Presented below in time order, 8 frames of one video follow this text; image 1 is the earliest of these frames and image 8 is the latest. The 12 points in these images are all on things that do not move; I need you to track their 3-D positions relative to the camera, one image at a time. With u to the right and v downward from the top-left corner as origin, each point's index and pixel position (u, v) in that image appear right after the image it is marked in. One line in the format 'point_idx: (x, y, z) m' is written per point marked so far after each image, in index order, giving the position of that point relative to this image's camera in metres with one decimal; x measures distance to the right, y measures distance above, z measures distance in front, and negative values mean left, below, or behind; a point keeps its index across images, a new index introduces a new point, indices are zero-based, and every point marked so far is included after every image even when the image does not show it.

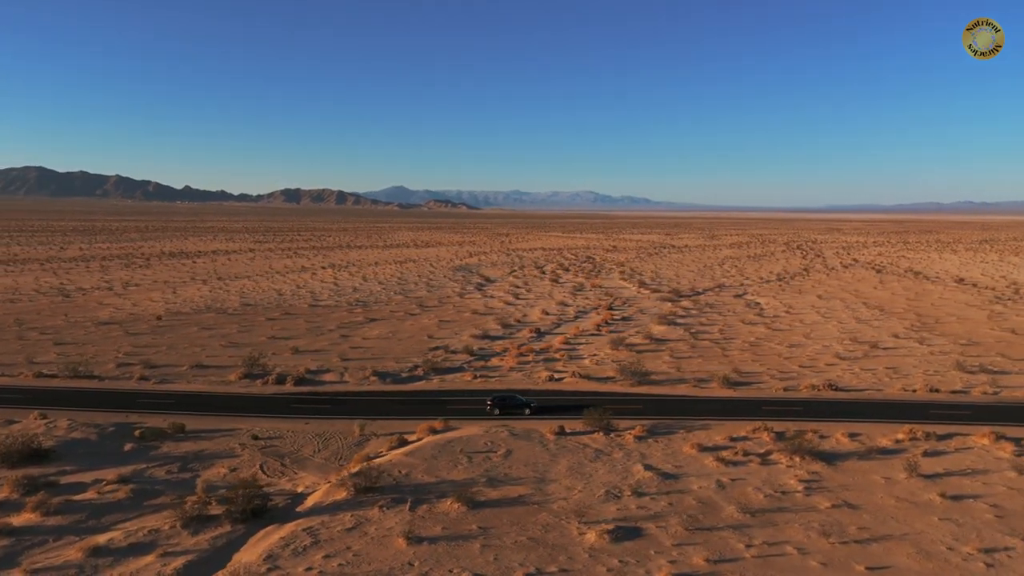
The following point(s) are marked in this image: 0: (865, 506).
0: (+4.9, -3.1, +11.4) m
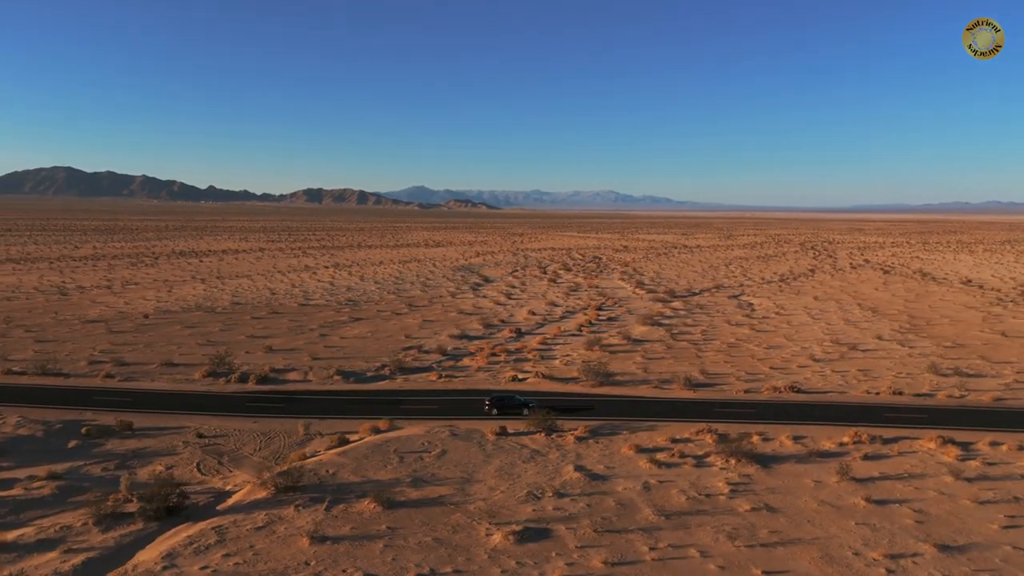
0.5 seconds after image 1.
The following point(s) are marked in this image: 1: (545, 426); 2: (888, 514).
0: (+3.8, -3.1, +11.3) m
1: (+0.6, -2.5, +15.0) m
2: (+5.1, -3.1, +11.1) m
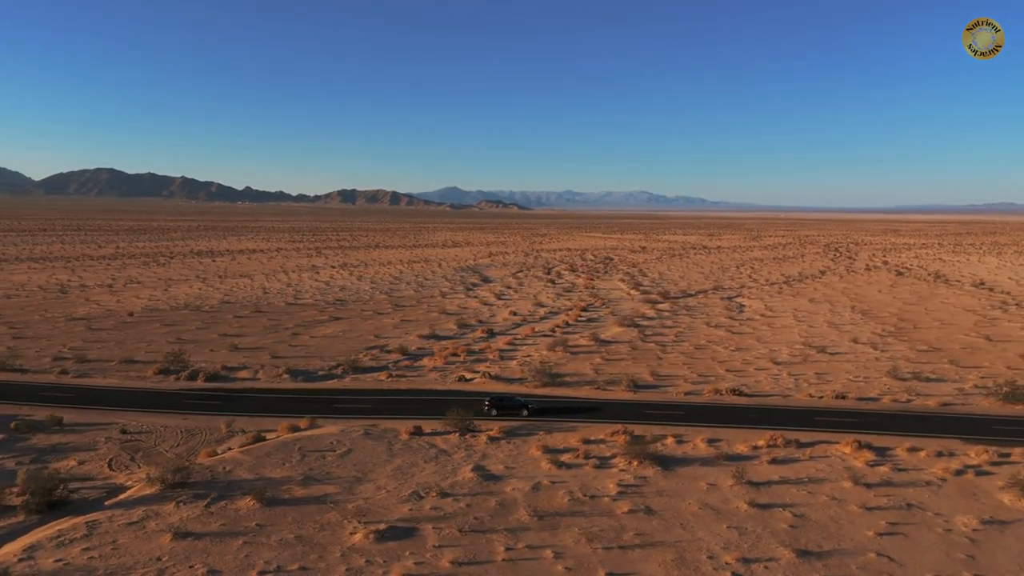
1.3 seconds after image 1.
0: (+2.1, -3.1, +11.2) m
1: (-1.0, -2.6, +15.0) m
2: (+3.4, -3.1, +11.0) m
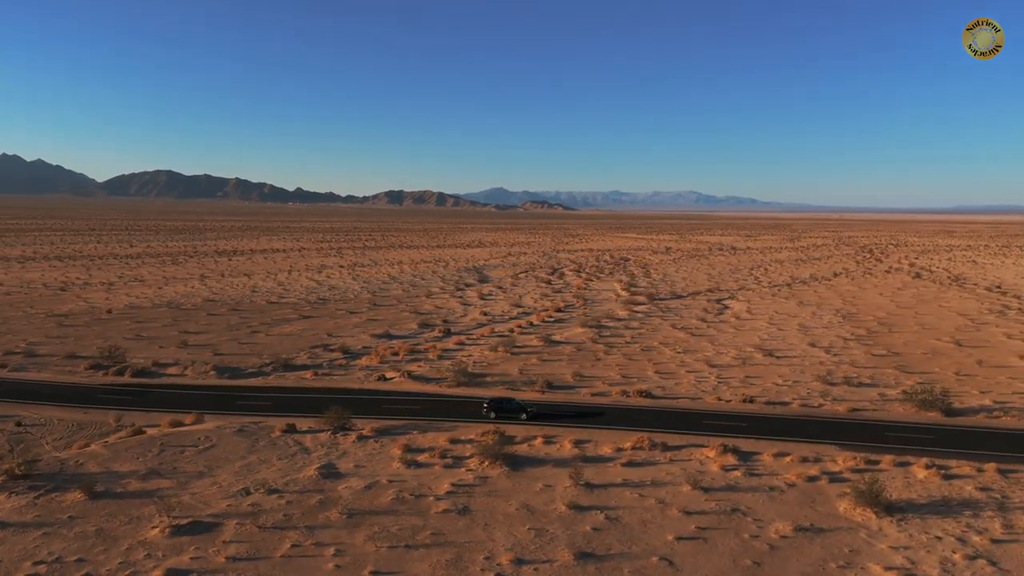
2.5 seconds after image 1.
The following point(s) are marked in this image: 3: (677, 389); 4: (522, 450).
0: (-0.5, -3.1, +11.2) m
1: (-3.3, -2.5, +15.2) m
2: (+0.8, -3.1, +10.9) m
3: (+4.0, -2.5, +19.9) m
4: (+0.2, -2.8, +14.1) m
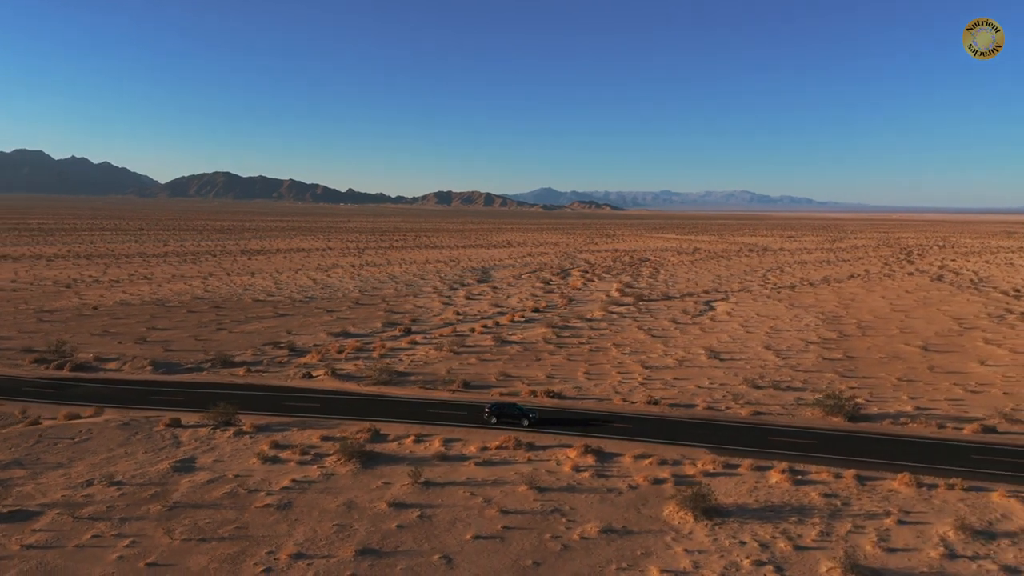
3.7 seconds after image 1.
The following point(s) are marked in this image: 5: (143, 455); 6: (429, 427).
0: (-3.0, -3.1, +11.3) m
1: (-5.6, -2.5, +15.5) m
2: (-1.7, -3.1, +11.0) m
3: (+2.0, -2.5, +19.8) m
4: (-2.2, -2.8, +14.2) m
5: (-6.2, -2.8, +13.6) m
6: (-1.6, -2.6, +15.4) m
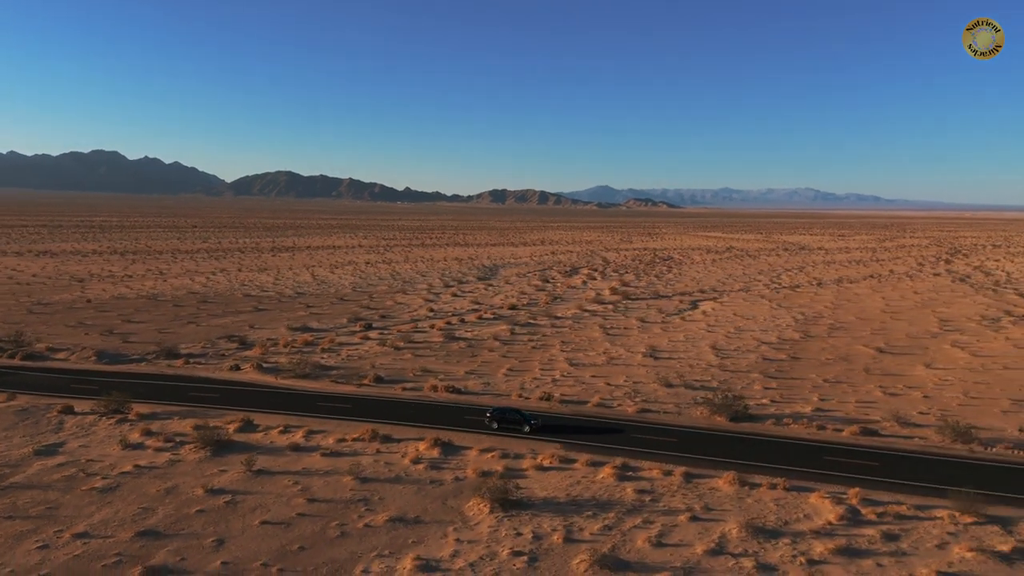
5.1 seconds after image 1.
0: (-5.8, -3.0, +11.9) m
1: (-8.1, -2.4, +16.2) m
2: (-4.5, -3.1, +11.5) m
3: (-0.2, -2.4, +20.1) m
4: (-4.8, -2.7, +14.8) m
5: (-8.8, -2.7, +14.4) m
6: (-4.1, -2.6, +15.9) m
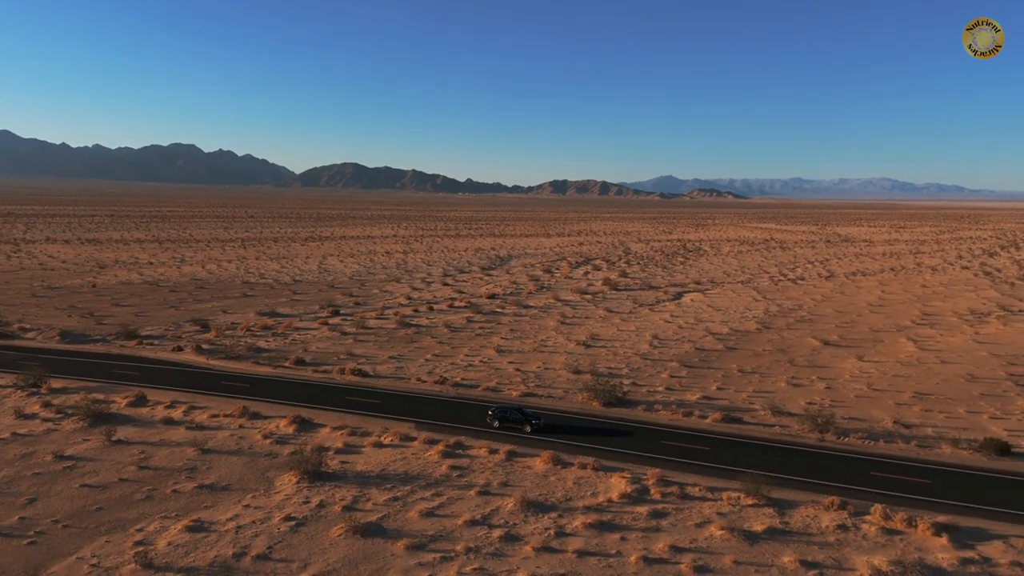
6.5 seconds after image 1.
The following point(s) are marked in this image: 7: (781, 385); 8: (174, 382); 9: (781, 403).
0: (-8.7, -2.7, +13.2) m
1: (-10.6, -2.0, +17.6) m
2: (-7.4, -2.8, +12.7) m
3: (-2.5, -2.1, +20.9) m
4: (-7.4, -2.4, +15.9) m
5: (-11.5, -2.4, +15.9) m
6: (-6.6, -2.3, +17.0) m
7: (+6.6, -2.4, +19.9) m
8: (-7.7, -2.1, +18.4) m
9: (+6.0, -2.5, +17.8) m
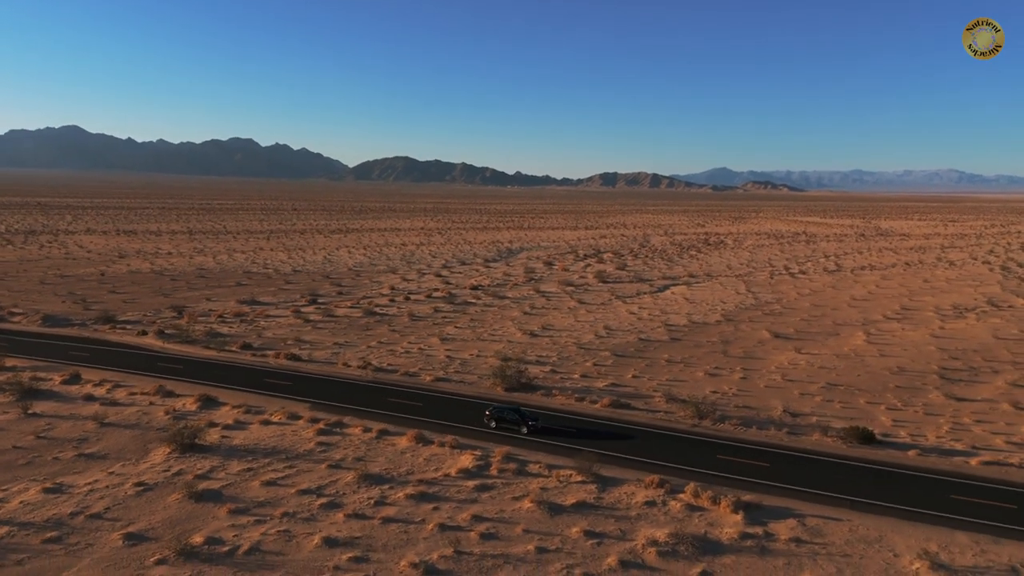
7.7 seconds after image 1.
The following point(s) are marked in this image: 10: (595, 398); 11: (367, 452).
0: (-11.0, -2.5, +14.6) m
1: (-12.7, -1.7, +19.2) m
2: (-9.8, -2.6, +14.0) m
3: (-4.3, -1.8, +21.9) m
4: (-9.6, -2.1, +17.3) m
5: (-13.6, -2.1, +17.5) m
6: (-8.7, -2.0, +18.3) m
7: (+4.7, -2.2, +20.4) m
8: (-9.7, -1.8, +19.7) m
9: (+3.9, -2.3, +18.4) m
10: (+1.9, -2.4, +17.7) m
11: (-2.4, -2.7, +13.5) m
